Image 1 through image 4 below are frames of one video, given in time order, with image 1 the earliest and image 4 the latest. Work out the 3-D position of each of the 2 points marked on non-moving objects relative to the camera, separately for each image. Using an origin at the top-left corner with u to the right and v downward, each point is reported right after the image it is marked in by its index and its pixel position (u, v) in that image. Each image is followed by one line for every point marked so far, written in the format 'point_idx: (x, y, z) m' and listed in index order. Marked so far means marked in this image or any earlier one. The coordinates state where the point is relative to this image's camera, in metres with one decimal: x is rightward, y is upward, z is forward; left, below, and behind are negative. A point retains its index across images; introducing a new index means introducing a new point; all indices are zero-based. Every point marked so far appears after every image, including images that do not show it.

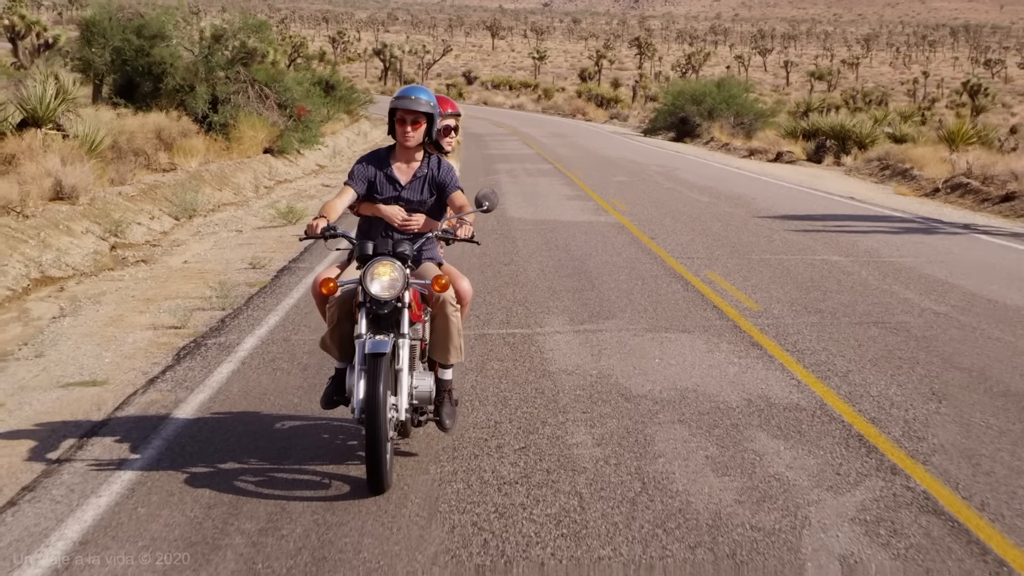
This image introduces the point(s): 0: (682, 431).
0: (+0.6, -0.5, +4.7) m
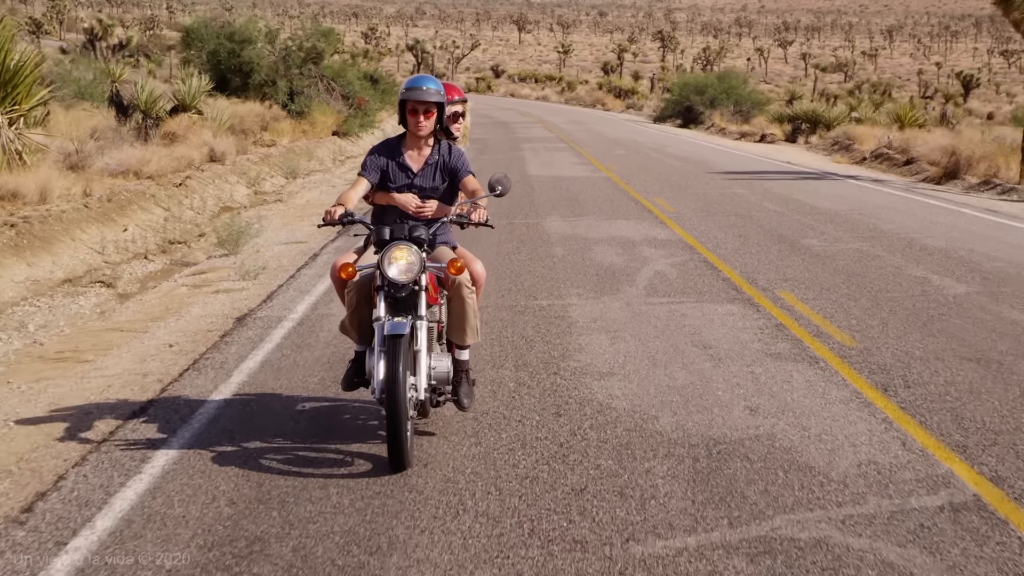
0: (+0.6, +0.3, +9.8) m
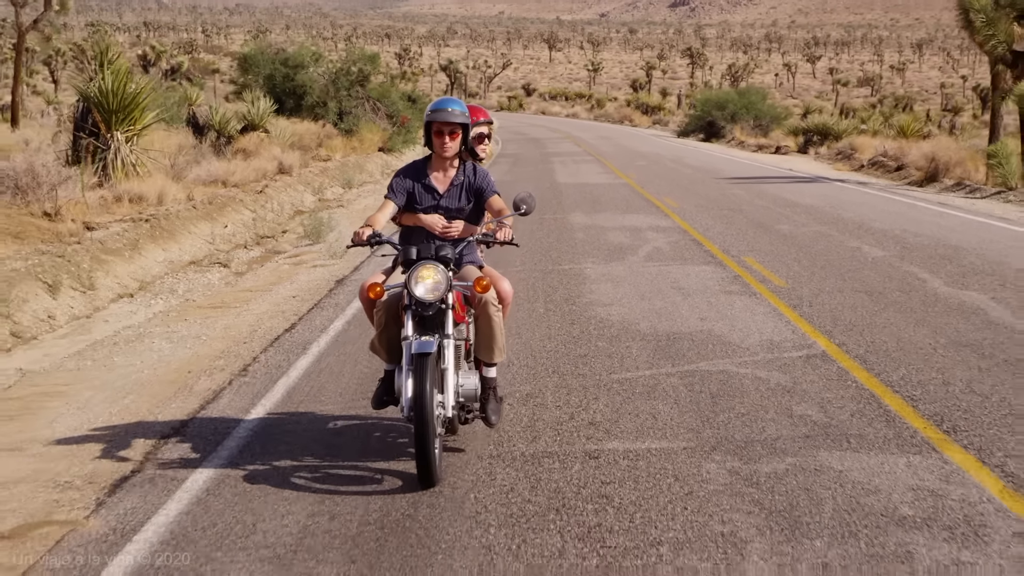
0: (+0.9, +0.5, +12.2) m
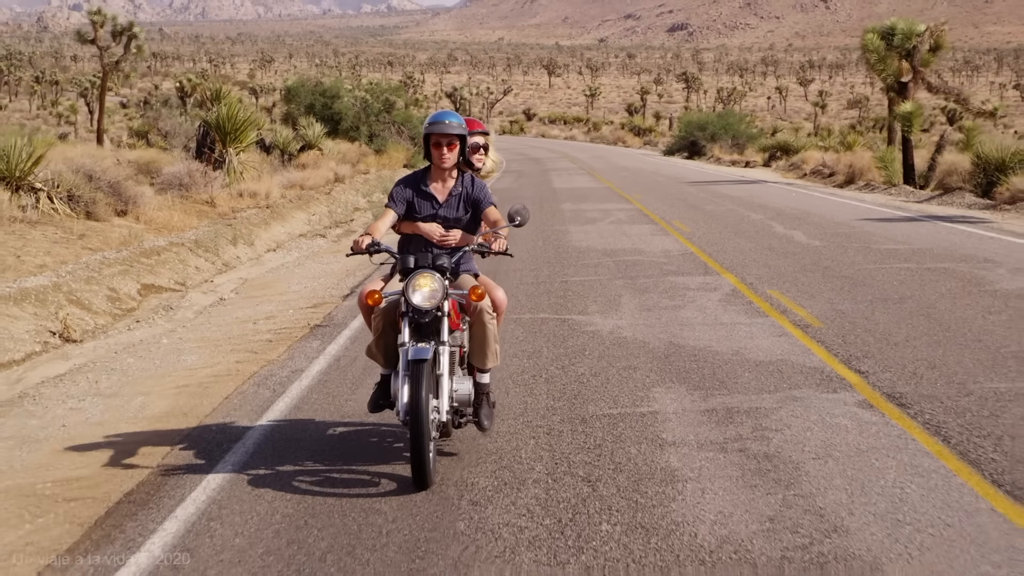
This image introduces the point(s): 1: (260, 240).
0: (+1.0, +0.9, +17.7) m
1: (-2.6, +0.5, +15.5) m
